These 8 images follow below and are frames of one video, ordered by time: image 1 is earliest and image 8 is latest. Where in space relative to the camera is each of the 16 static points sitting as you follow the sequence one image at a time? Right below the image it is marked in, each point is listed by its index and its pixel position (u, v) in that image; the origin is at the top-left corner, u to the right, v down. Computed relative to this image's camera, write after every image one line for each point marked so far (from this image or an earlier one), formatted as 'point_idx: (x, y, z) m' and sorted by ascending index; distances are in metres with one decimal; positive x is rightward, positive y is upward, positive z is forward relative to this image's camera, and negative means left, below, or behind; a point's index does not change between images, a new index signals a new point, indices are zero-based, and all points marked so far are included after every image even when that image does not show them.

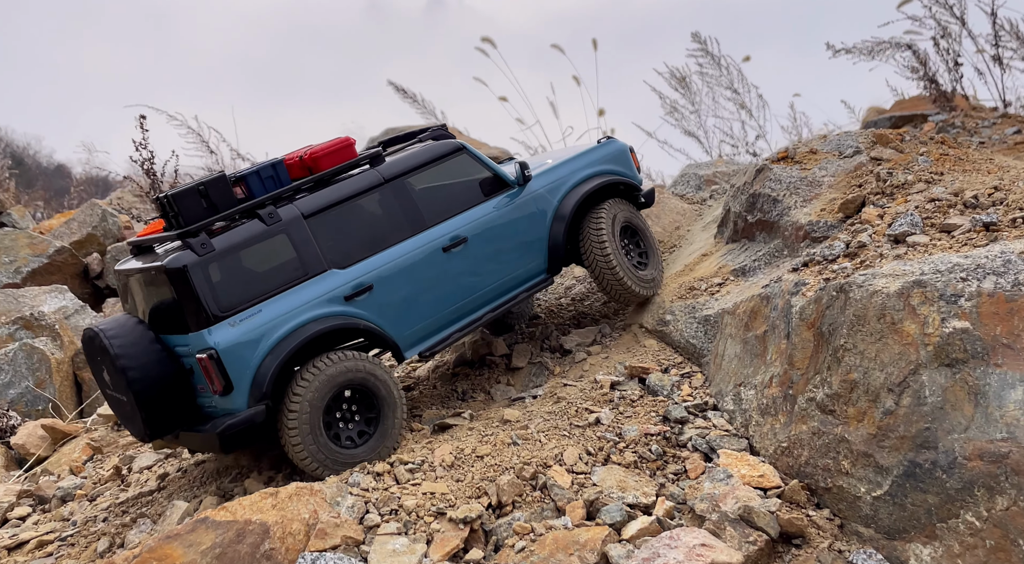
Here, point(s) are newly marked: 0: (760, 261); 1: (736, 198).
0: (+1.8, +0.2, +6.4) m
1: (+1.7, +0.7, +7.0) m
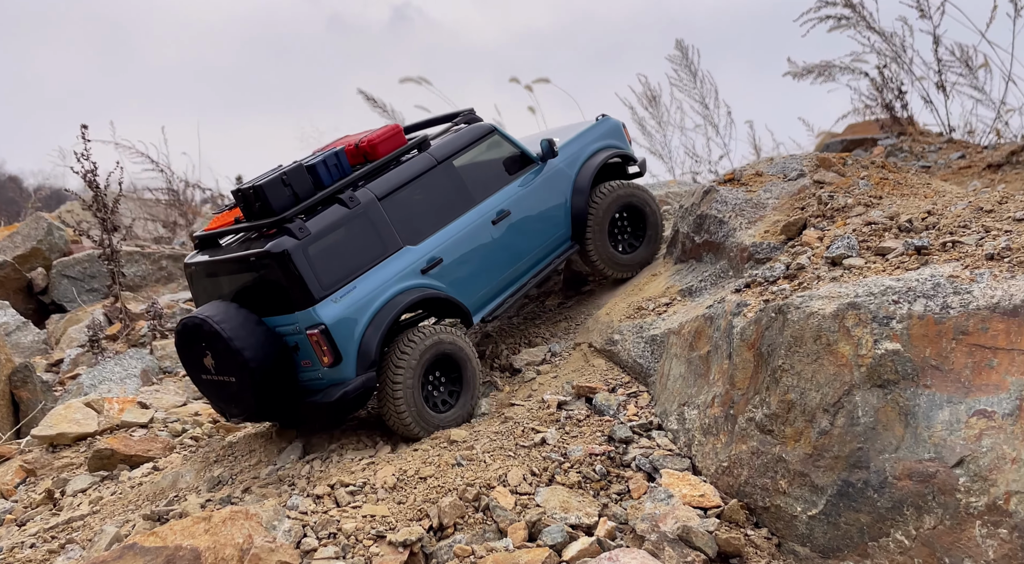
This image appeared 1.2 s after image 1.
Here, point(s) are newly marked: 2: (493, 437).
0: (+1.4, 0.0, +6.4) m
1: (+1.3, +0.5, +7.1) m
2: (-0.1, -1.0, +5.7) m
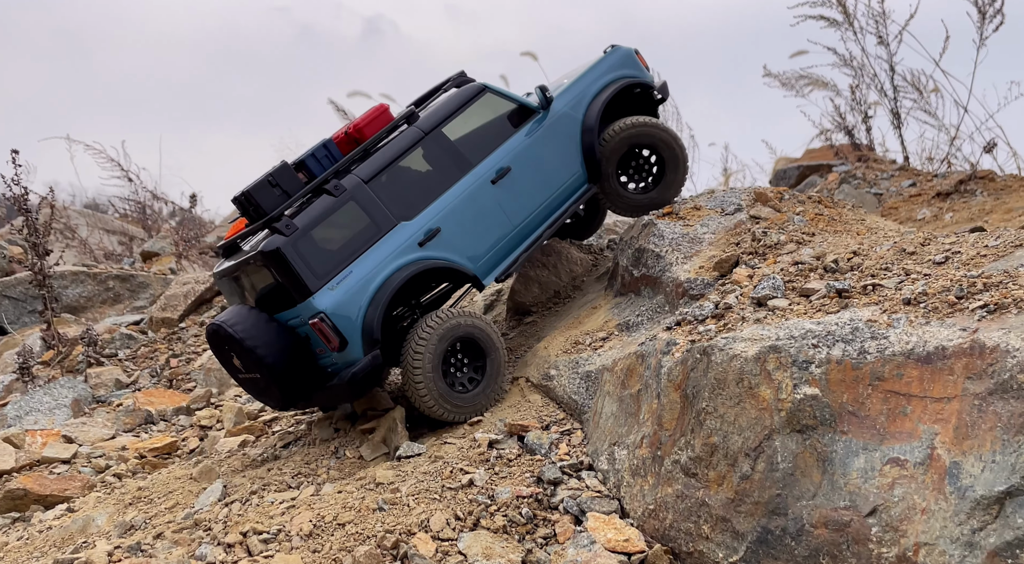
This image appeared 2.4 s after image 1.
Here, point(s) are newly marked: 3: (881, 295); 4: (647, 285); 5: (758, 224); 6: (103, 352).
0: (+0.9, -0.2, +6.4) m
1: (+0.9, +0.2, +7.0) m
2: (-0.6, -1.2, +5.6) m
3: (+1.9, -0.1, +4.8) m
4: (+1.0, 0.0, +6.6) m
5: (+1.8, +0.4, +6.6) m
6: (-4.1, -0.7, +9.2) m
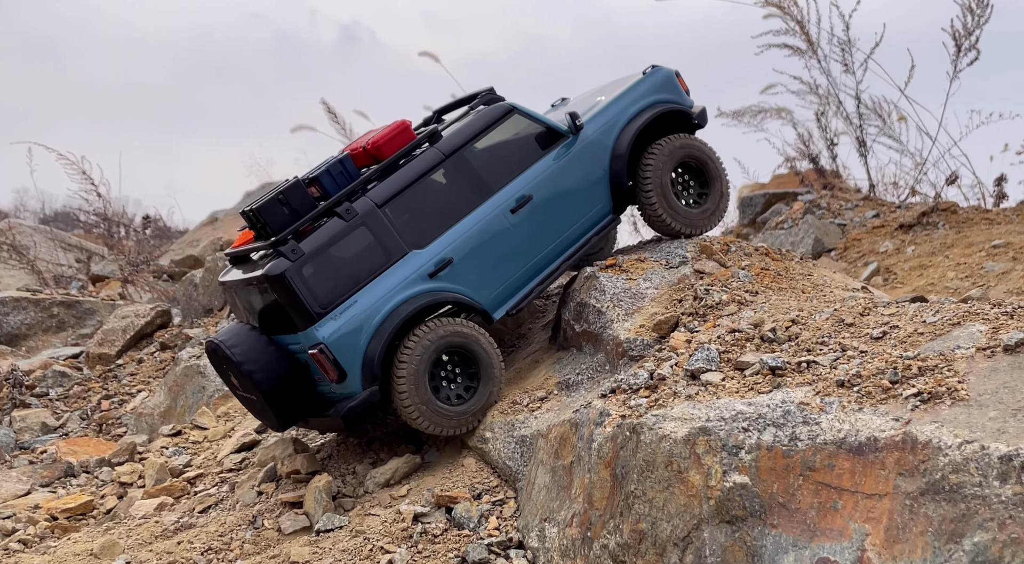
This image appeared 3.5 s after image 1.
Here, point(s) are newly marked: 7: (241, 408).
0: (+0.5, -0.6, +6.1) m
1: (+0.4, -0.2, +6.8) m
2: (-1.0, -1.6, +5.3) m
3: (+1.5, -0.5, +4.6) m
4: (+0.5, -0.4, +6.4) m
5: (+1.3, 0.0, +6.4) m
6: (-4.6, -1.1, +8.8) m
7: (-2.3, -1.1, +7.7) m
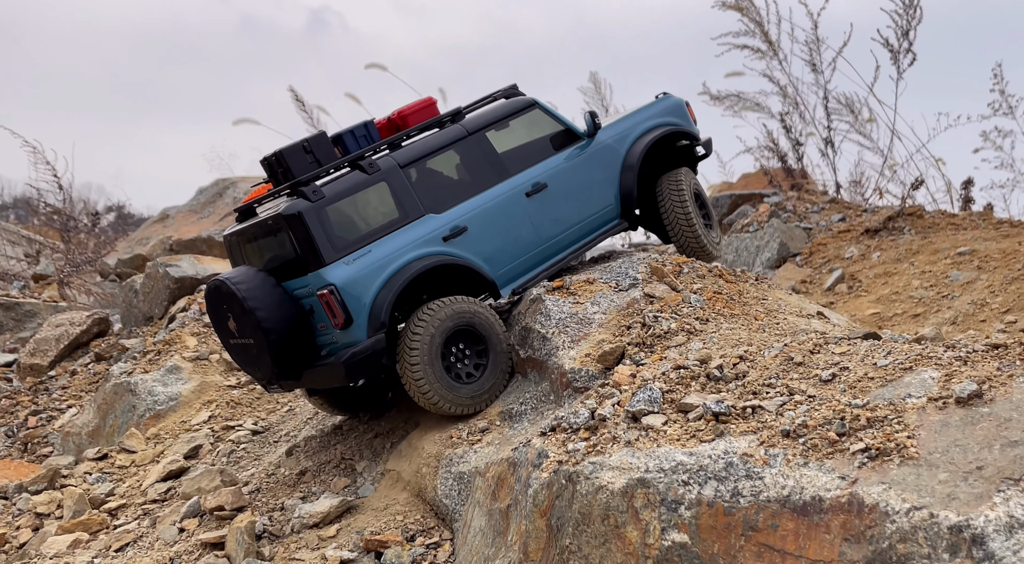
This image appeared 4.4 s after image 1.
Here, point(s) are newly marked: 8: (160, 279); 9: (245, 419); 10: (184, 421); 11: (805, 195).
0: (+0.1, -0.8, +5.8) m
1: (0.0, -0.3, +6.4) m
2: (-1.4, -1.8, +5.0) m
3: (+1.2, -0.7, +4.3) m
4: (+0.1, -0.6, +6.0) m
5: (+0.9, -0.1, +6.1) m
6: (-5.1, -1.2, +8.4) m
7: (-2.7, -1.2, +7.3) m
8: (-3.7, 0.0, +9.7) m
9: (-2.1, -1.1, +7.2) m
10: (-2.6, -1.1, +7.4) m
11: (+4.5, +1.3, +13.9) m
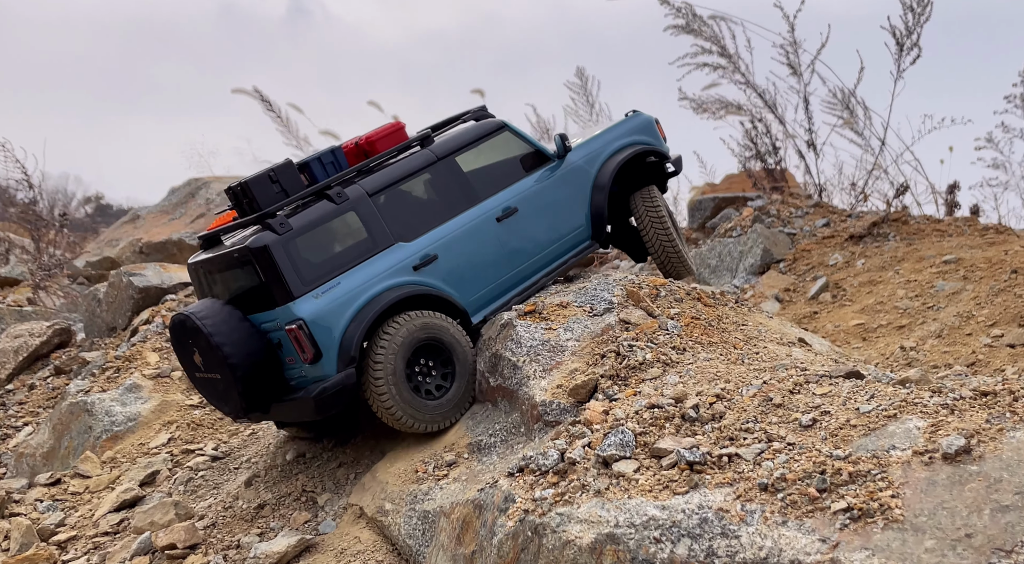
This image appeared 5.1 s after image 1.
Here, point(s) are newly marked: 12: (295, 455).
0: (-0.1, -1.0, +5.6) m
1: (-0.2, -0.5, +6.2) m
2: (-1.6, -1.9, +4.7) m
3: (+1.0, -0.8, +4.1) m
4: (-0.1, -0.7, +5.8) m
5: (+0.7, -0.3, +5.8) m
6: (-5.3, -1.3, +8.1) m
7: (-2.9, -1.3, +7.0) m
8: (-3.9, -0.1, +9.3) m
9: (-2.3, -1.2, +6.9) m
10: (-2.9, -1.2, +7.1) m
11: (+4.2, +1.3, +13.7) m
12: (-1.5, -1.2, +6.4) m
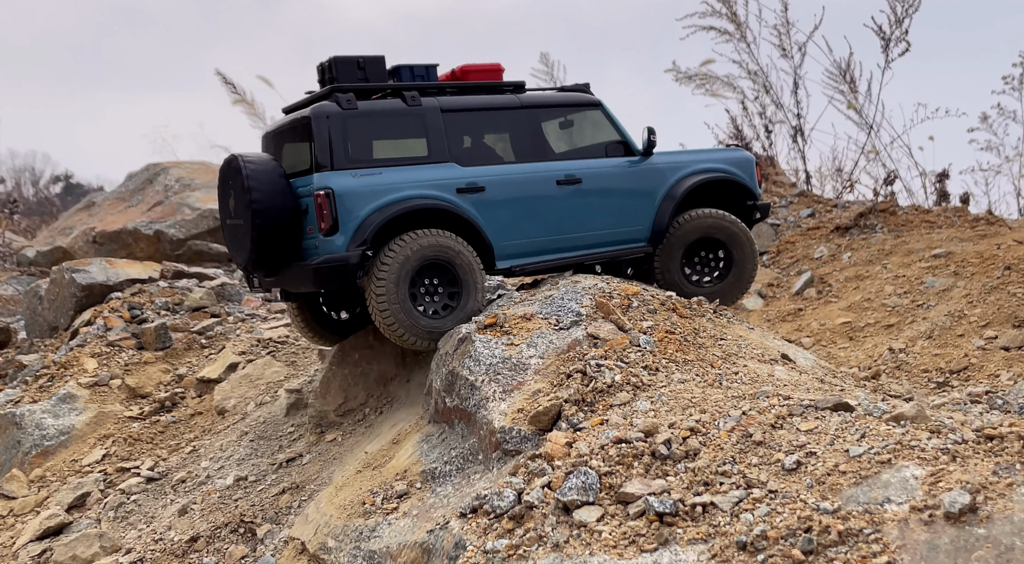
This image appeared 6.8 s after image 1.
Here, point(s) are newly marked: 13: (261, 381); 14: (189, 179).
0: (-0.3, -1.0, +5.1) m
1: (-0.5, -0.5, +5.7) m
2: (-1.8, -2.0, +4.2) m
3: (+0.8, -1.0, +3.6) m
4: (-0.3, -0.8, +5.3) m
5: (+0.5, -0.4, +5.3) m
6: (-5.6, -1.3, +7.5) m
7: (-3.2, -1.3, +6.5) m
8: (-4.3, 0.0, +8.7) m
9: (-2.6, -1.2, +6.4) m
10: (-3.1, -1.3, +6.5) m
11: (+3.8, +1.4, +13.2) m
12: (-1.8, -1.3, +5.9) m
13: (-1.9, -0.8, +7.1) m
14: (-4.8, +1.5, +13.6) m
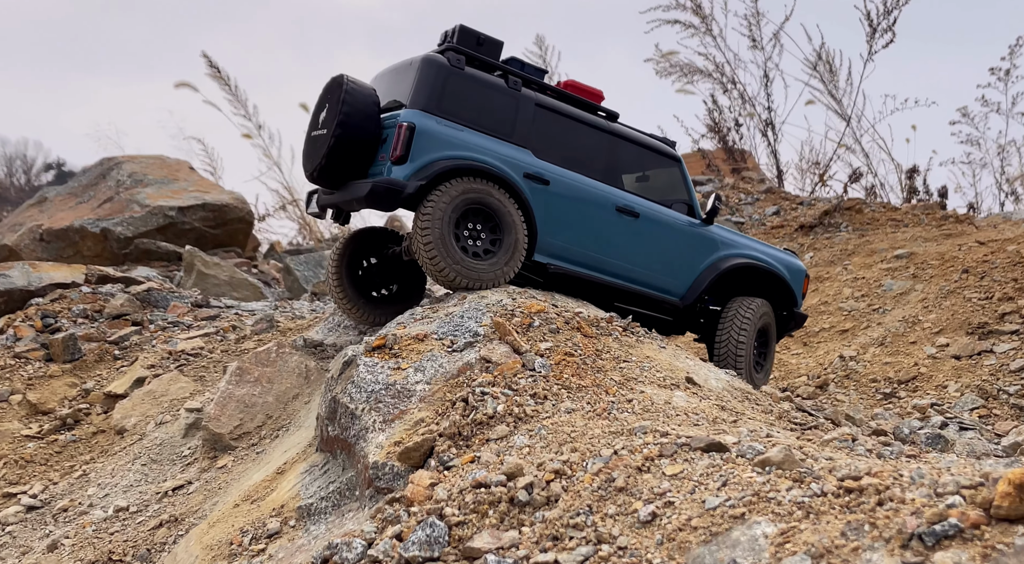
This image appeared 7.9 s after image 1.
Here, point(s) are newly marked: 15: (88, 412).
0: (-1.0, -1.1, +4.8) m
1: (-1.1, -0.6, +5.3) m
2: (-2.4, -2.2, +3.9) m
3: (+0.1, -1.1, +3.3) m
4: (-0.9, -0.9, +5.0) m
5: (-0.1, -0.5, +5.0) m
6: (-6.2, -1.4, +7.2) m
7: (-3.8, -1.4, +6.2) m
8: (-4.9, -0.1, +8.4) m
9: (-3.2, -1.3, +6.1) m
10: (-3.8, -1.4, +6.2) m
11: (+3.2, +1.4, +12.8) m
12: (-2.4, -1.4, +5.5) m
13: (-2.6, -0.9, +6.8) m
14: (-5.4, +1.6, +13.3) m
15: (-3.2, -1.0, +6.9) m
